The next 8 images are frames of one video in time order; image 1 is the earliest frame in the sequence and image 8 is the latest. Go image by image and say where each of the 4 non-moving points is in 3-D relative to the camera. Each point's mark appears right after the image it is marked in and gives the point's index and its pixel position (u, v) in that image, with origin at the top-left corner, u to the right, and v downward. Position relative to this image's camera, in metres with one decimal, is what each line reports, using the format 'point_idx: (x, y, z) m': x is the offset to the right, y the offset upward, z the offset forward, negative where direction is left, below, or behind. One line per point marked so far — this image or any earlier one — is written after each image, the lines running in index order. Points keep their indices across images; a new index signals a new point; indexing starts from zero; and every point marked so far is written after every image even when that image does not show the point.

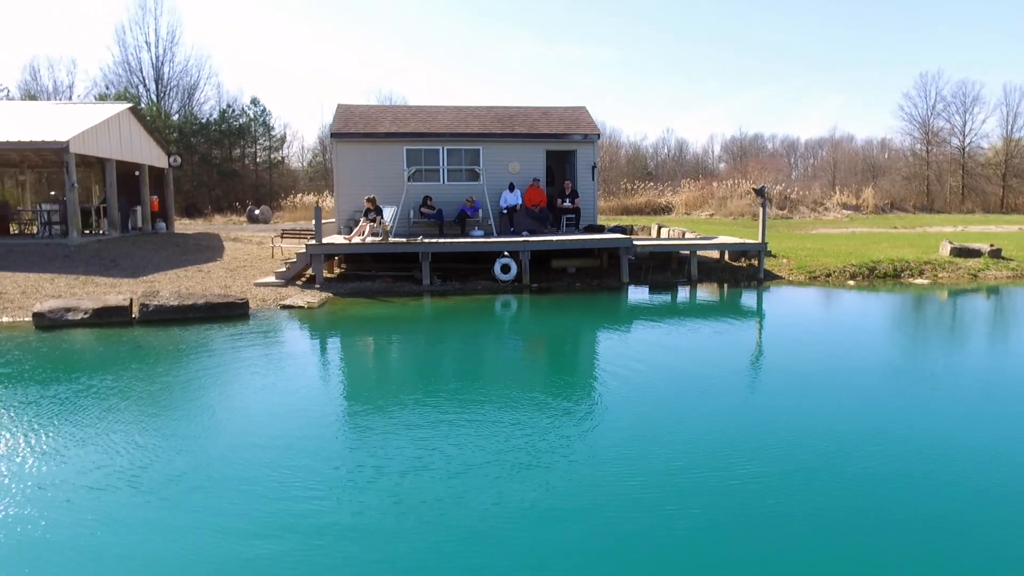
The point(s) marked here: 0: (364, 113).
0: (-2.6, +3.1, +13.1) m
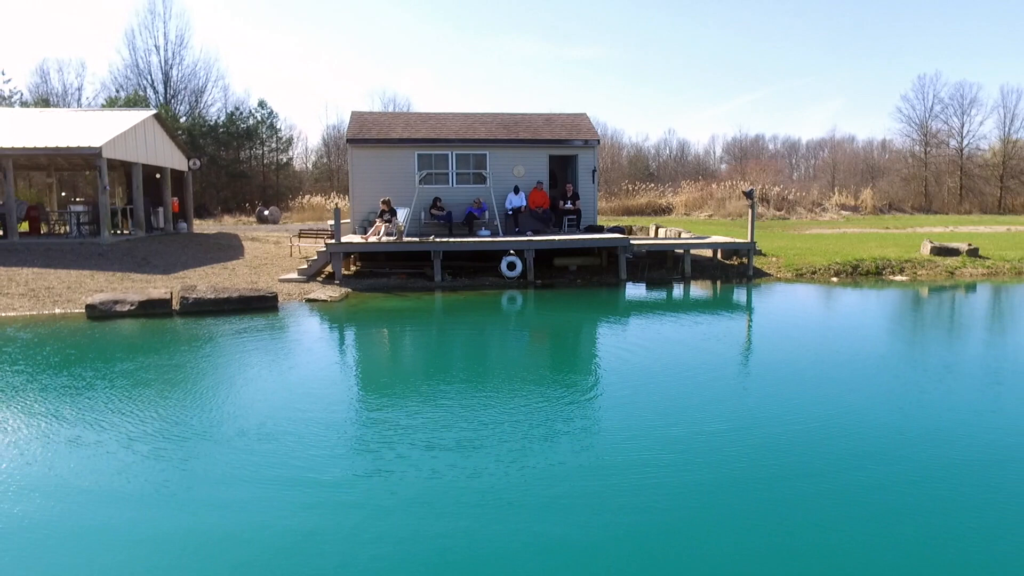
0: (-2.5, +3.2, +13.8) m
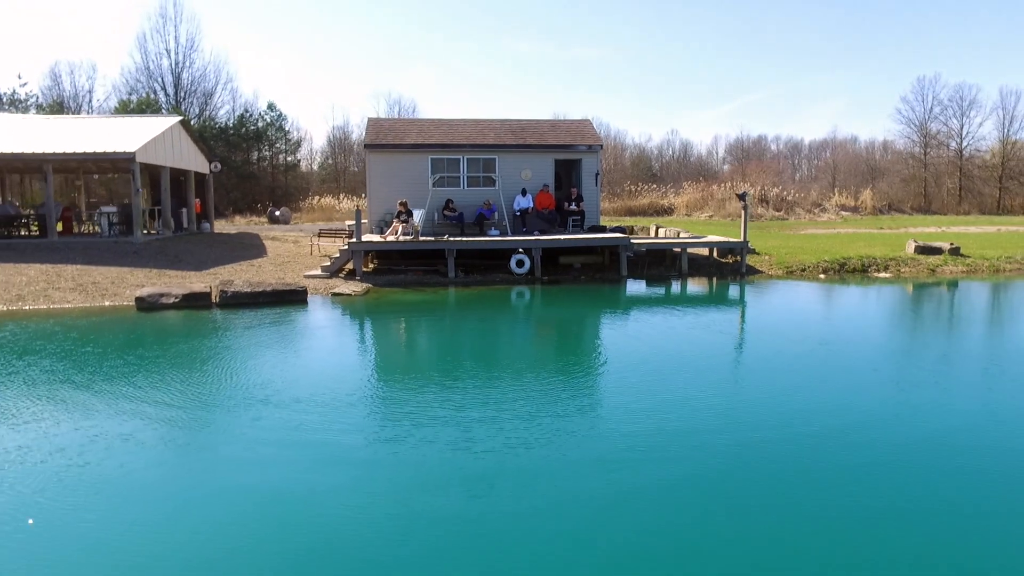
0: (-2.4, +3.2, +14.7) m
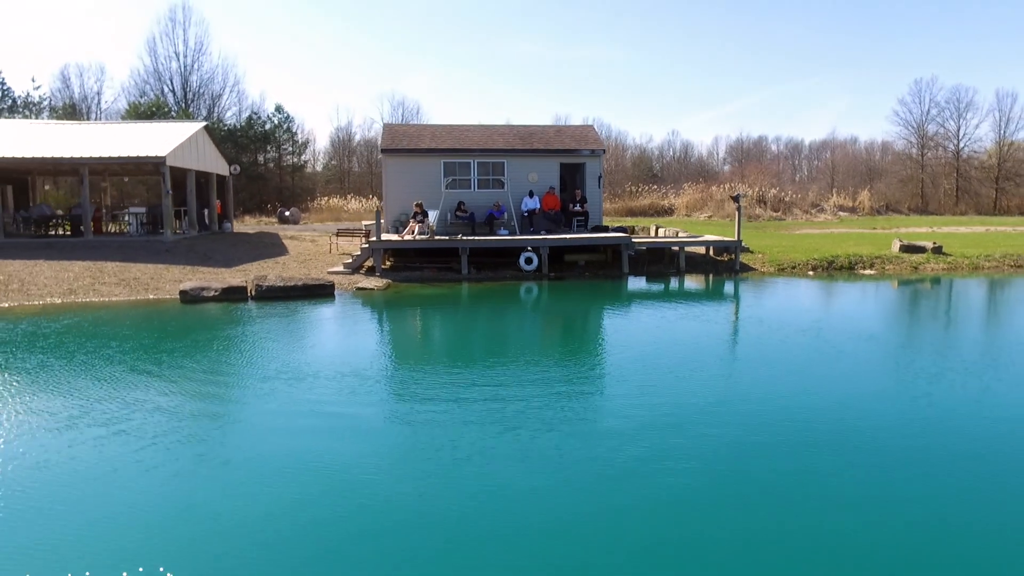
0: (-2.2, +3.3, +15.5) m
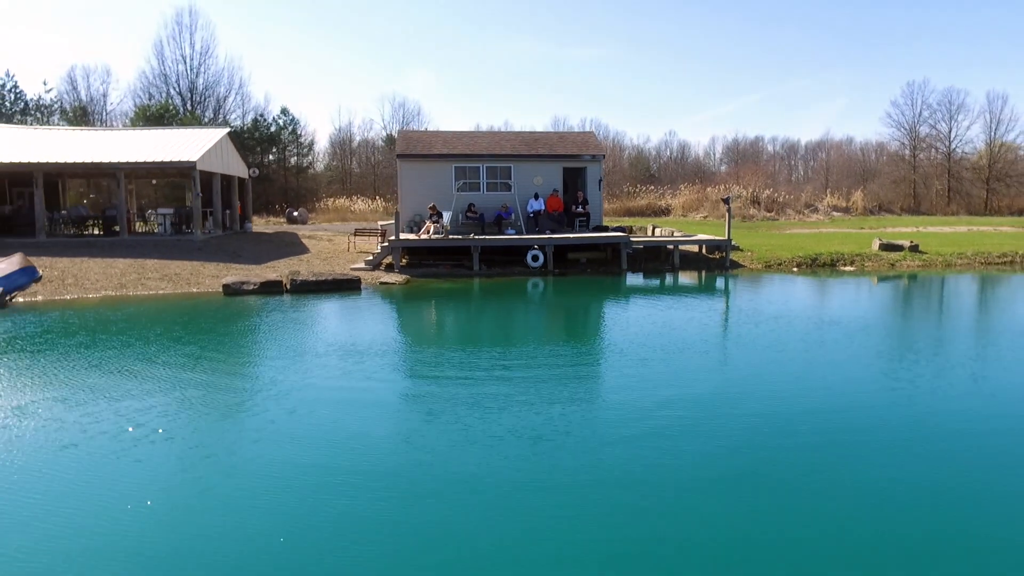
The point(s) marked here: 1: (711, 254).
0: (-2.1, +3.4, +16.6) m
1: (+4.6, +0.8, +16.9) m
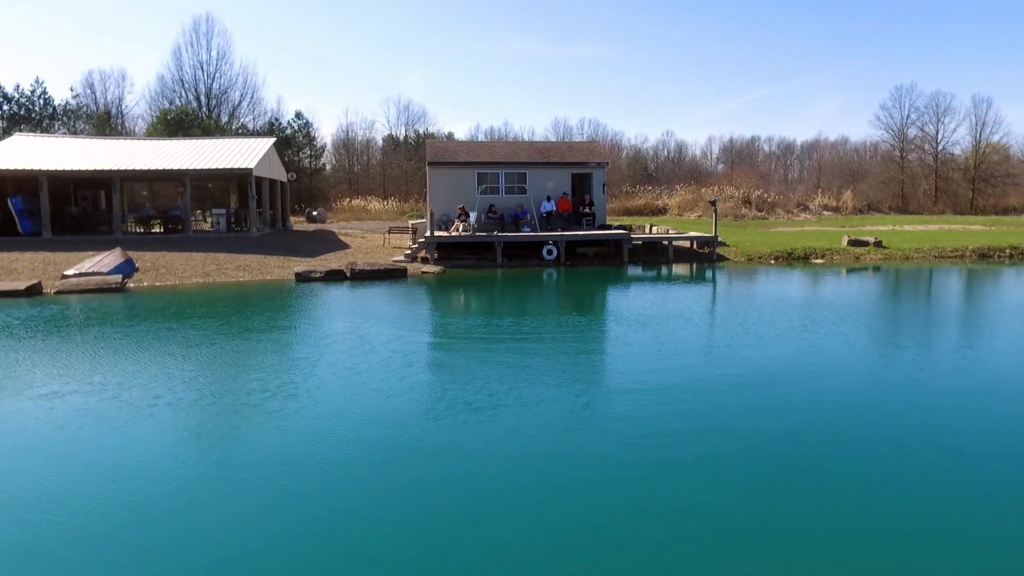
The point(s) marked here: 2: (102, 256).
0: (-1.7, +3.6, +18.9) m
1: (+4.9, +1.0, +19.2) m
2: (-7.7, +0.6, +14.0) m
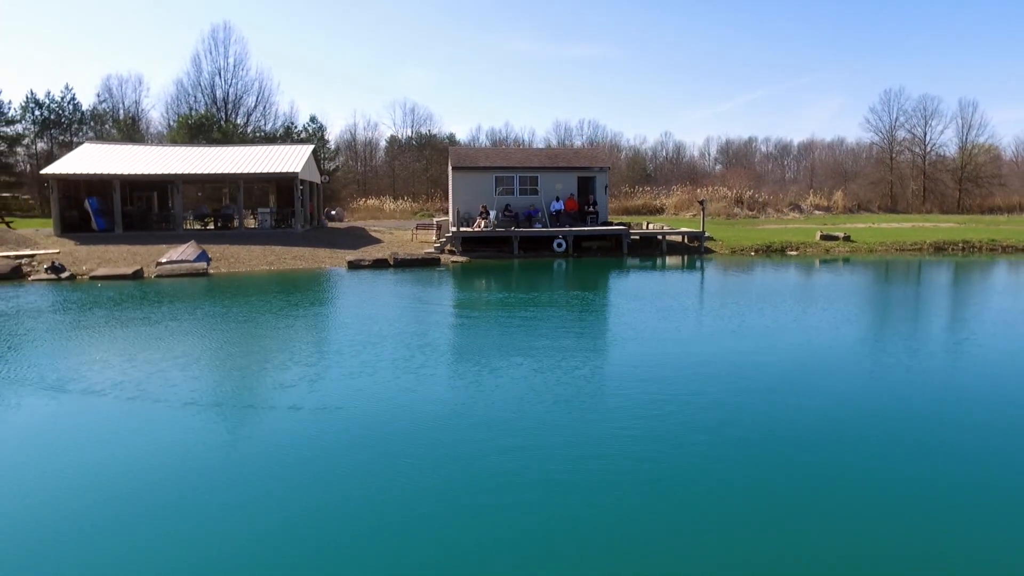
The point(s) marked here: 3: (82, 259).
0: (-1.3, +3.9, +21.4) m
1: (+5.3, +1.3, +21.7) m
2: (-7.4, +0.9, +16.5) m
3: (-9.3, +0.6, +16.0) m
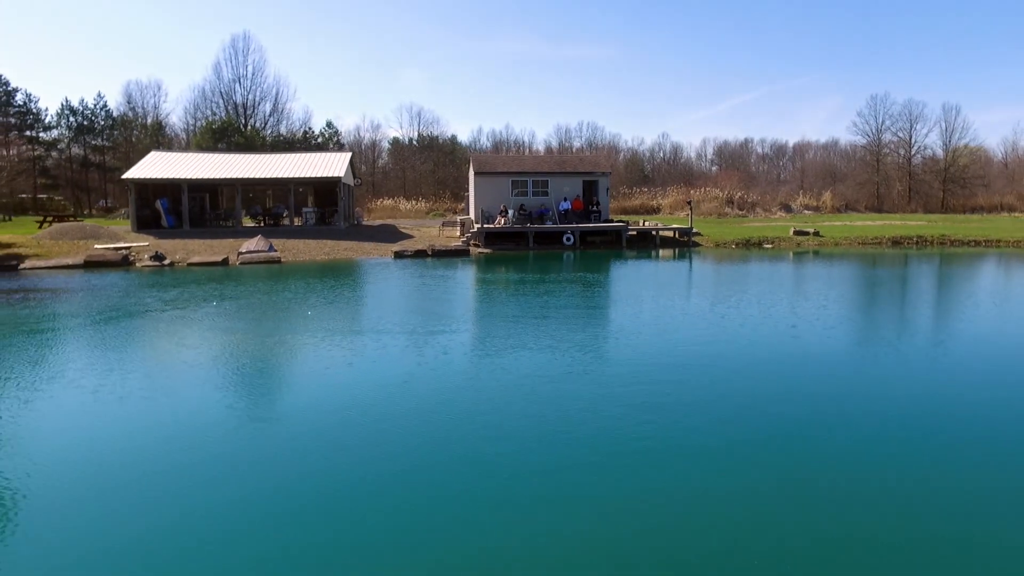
0: (-0.9, +4.3, +24.5) m
1: (+5.7, +1.7, +24.9) m
2: (-6.9, +1.3, +19.6) m
3: (-8.9, +1.0, +19.1) m
